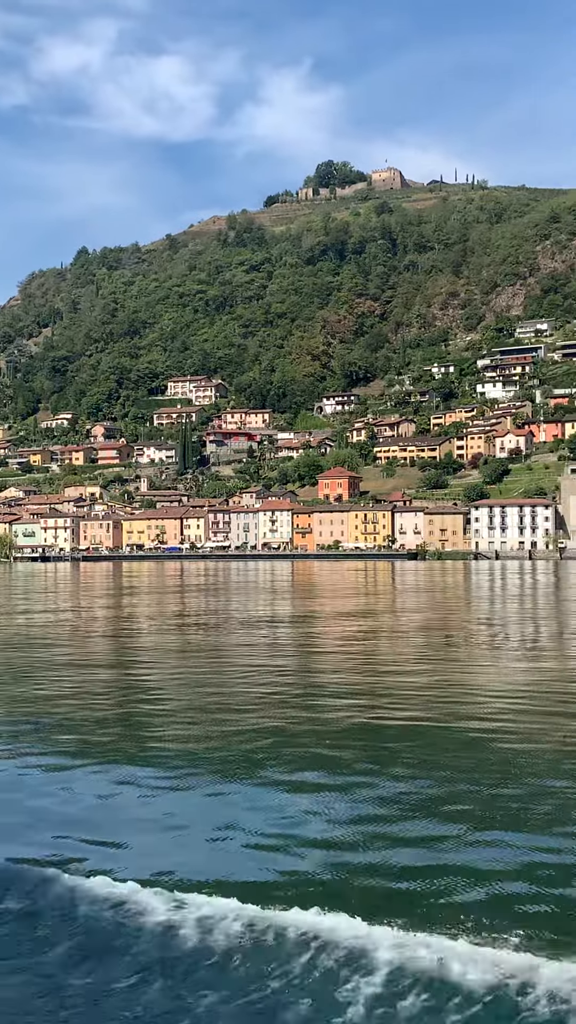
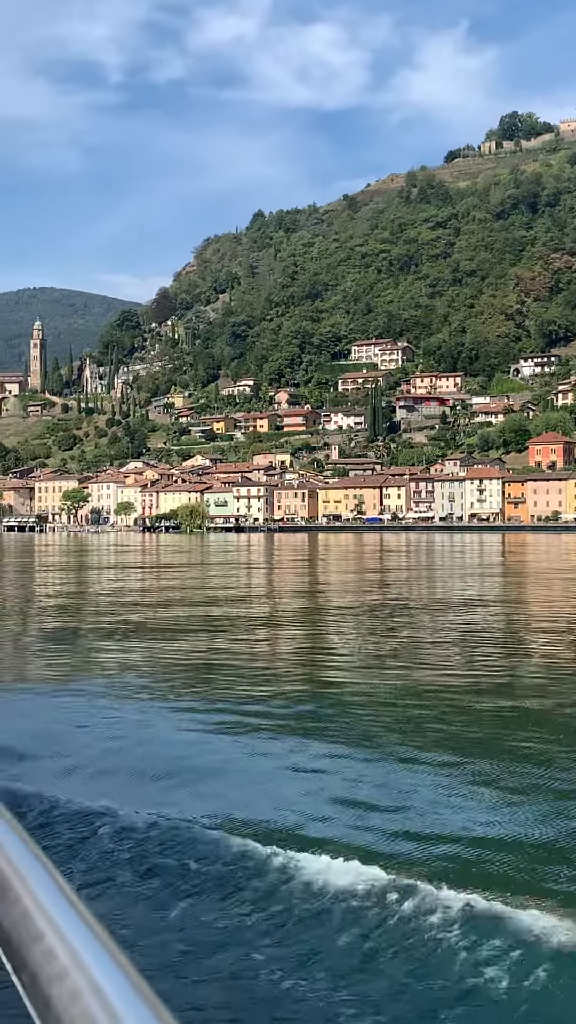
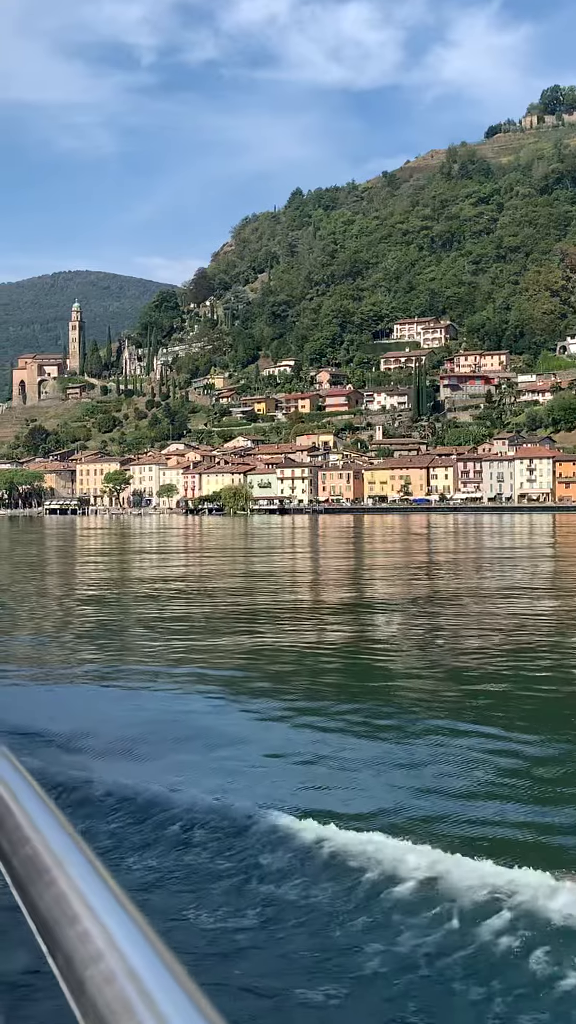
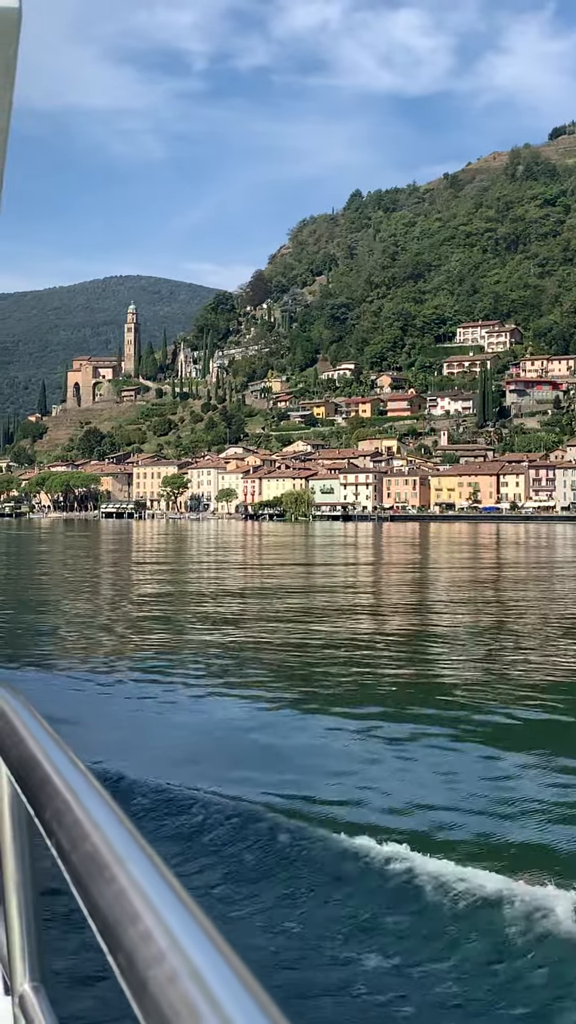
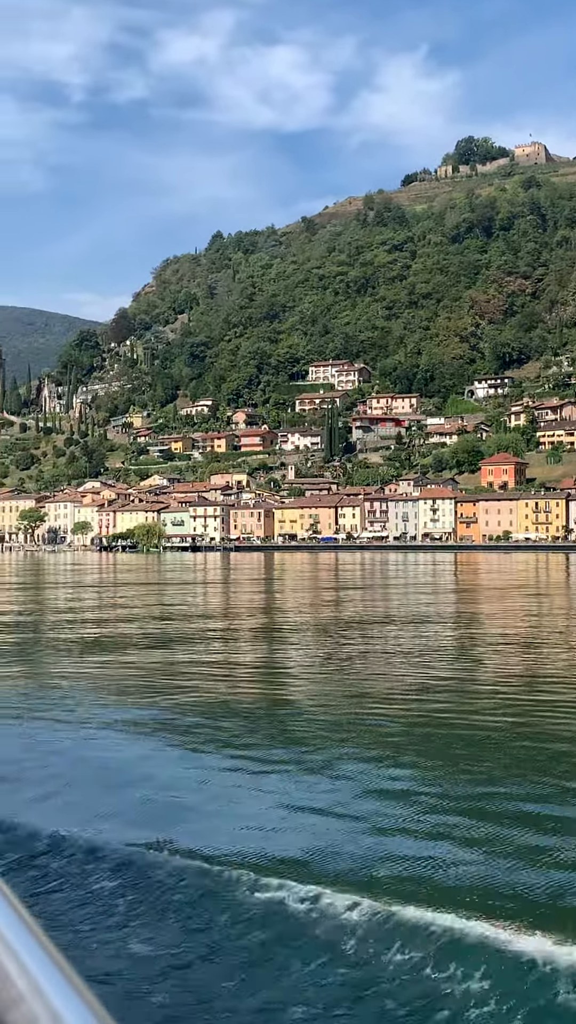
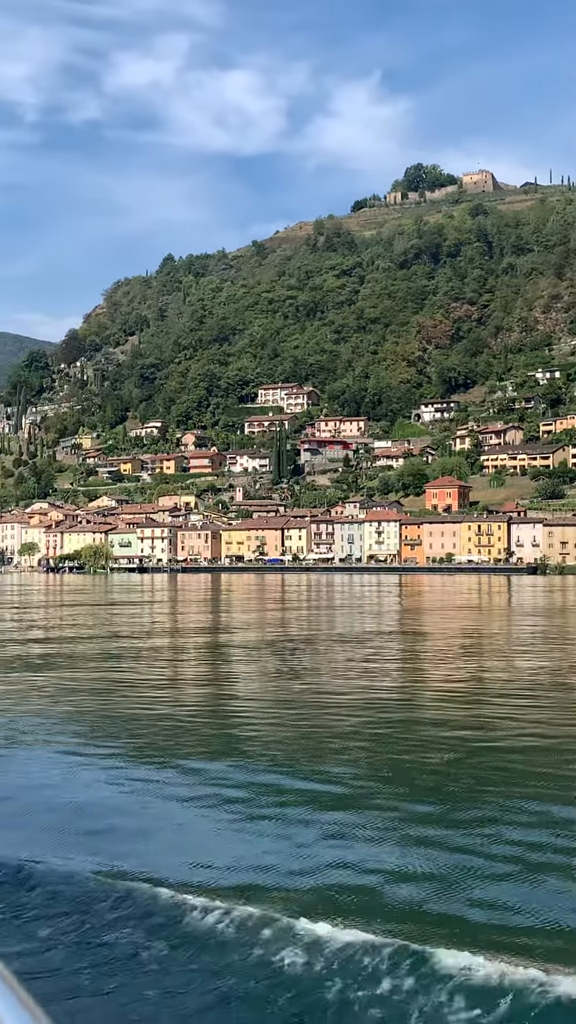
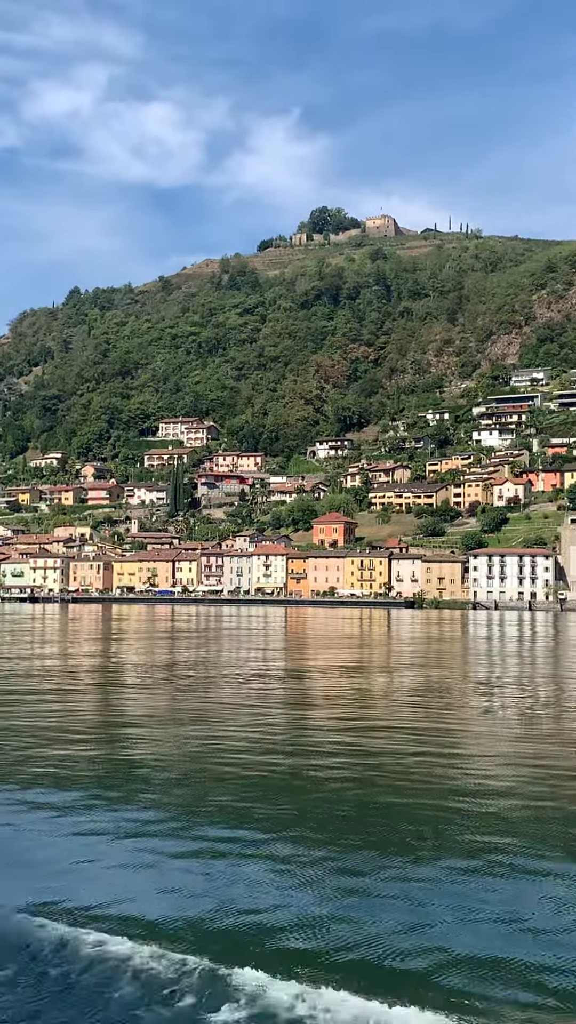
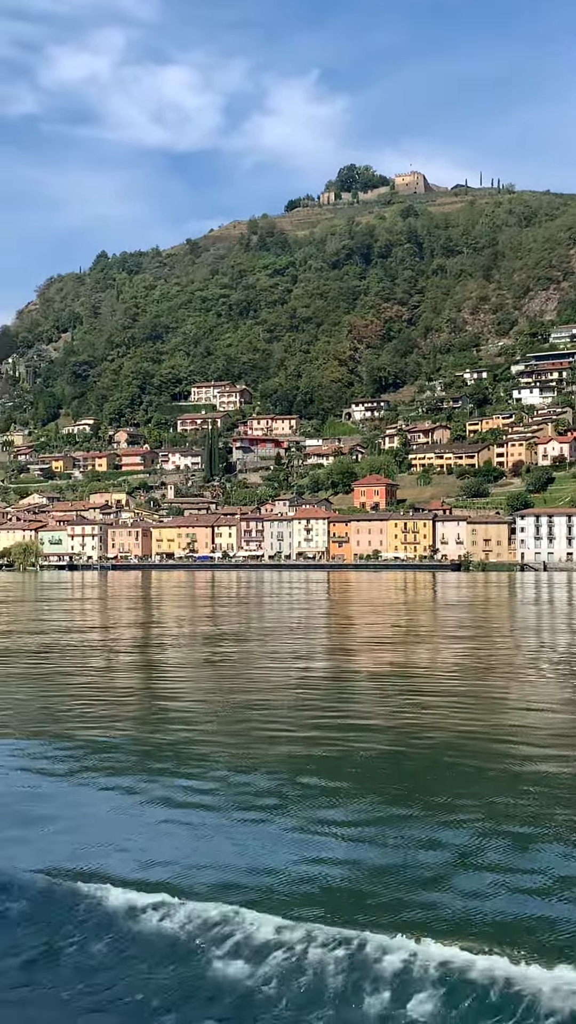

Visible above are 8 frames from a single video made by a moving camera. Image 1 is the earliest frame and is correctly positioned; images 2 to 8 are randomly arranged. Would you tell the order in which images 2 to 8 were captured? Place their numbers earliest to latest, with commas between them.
7, 8, 6, 5, 2, 3, 4
